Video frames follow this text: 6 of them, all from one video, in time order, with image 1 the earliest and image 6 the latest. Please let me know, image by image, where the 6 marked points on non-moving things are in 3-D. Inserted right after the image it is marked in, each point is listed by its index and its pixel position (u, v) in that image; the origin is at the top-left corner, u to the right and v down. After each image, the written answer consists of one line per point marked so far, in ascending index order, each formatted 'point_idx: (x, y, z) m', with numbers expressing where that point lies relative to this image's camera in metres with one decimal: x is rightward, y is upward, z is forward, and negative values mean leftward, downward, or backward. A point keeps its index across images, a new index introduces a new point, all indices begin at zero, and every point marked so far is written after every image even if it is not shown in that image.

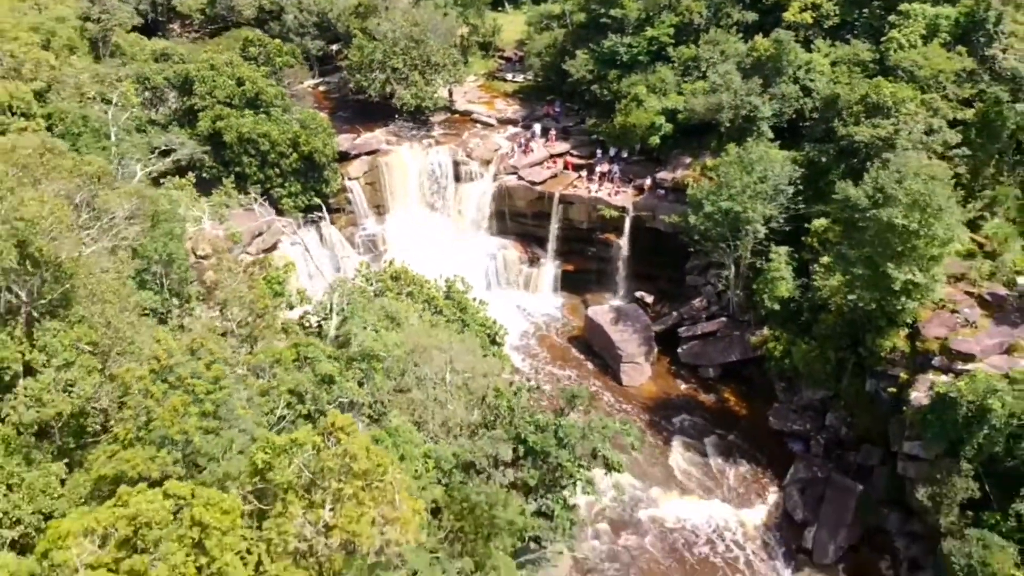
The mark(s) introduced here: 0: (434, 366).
0: (-1.7, -1.7, +16.6) m
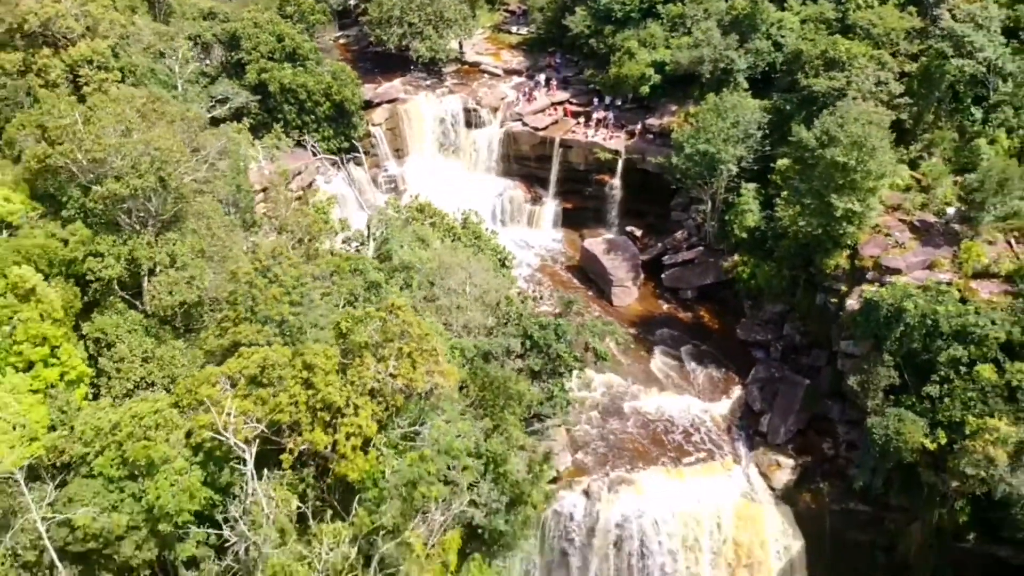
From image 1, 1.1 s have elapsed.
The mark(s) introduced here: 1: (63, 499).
0: (-1.5, +0.2, +20.1) m
1: (-7.0, -3.3, +11.9) m
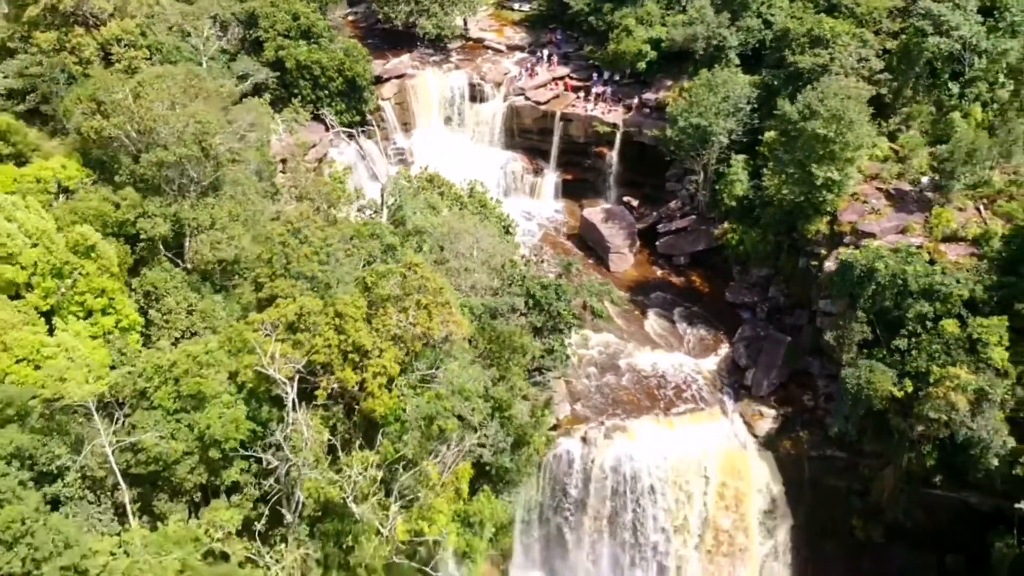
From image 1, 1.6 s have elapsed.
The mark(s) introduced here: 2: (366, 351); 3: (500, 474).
0: (-1.4, +1.3, +21.8) m
1: (-6.9, -2.5, +13.7) m
2: (-2.8, -1.2, +15.1) m
3: (-0.3, -4.7, +18.9) m
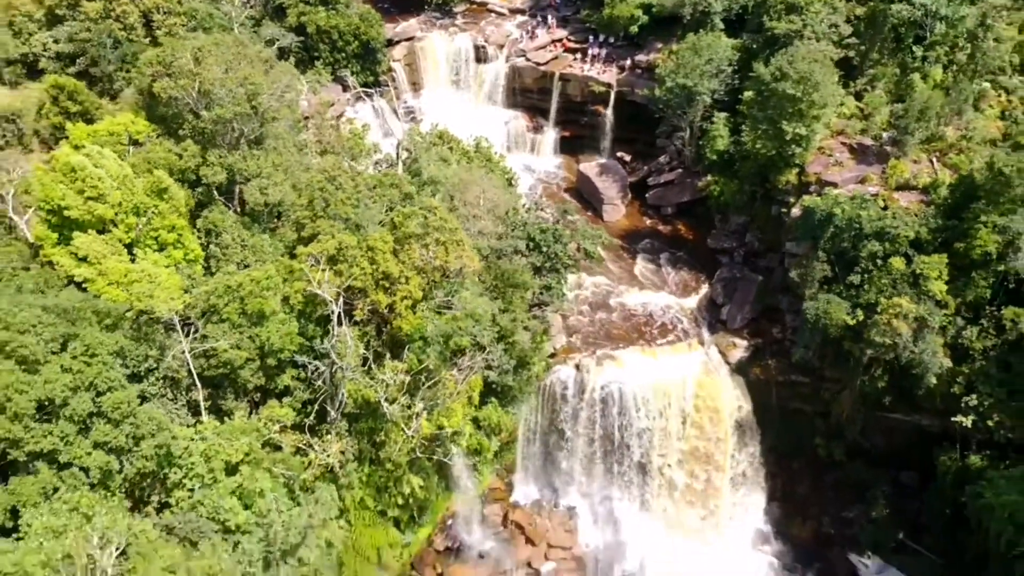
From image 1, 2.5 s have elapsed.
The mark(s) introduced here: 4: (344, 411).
0: (-1.3, +3.1, +24.5) m
1: (-6.8, -1.1, +16.6) m
2: (-2.7, +0.3, +17.9) m
3: (-0.2, -3.0, +21.9) m
4: (-4.0, -2.9, +18.2) m
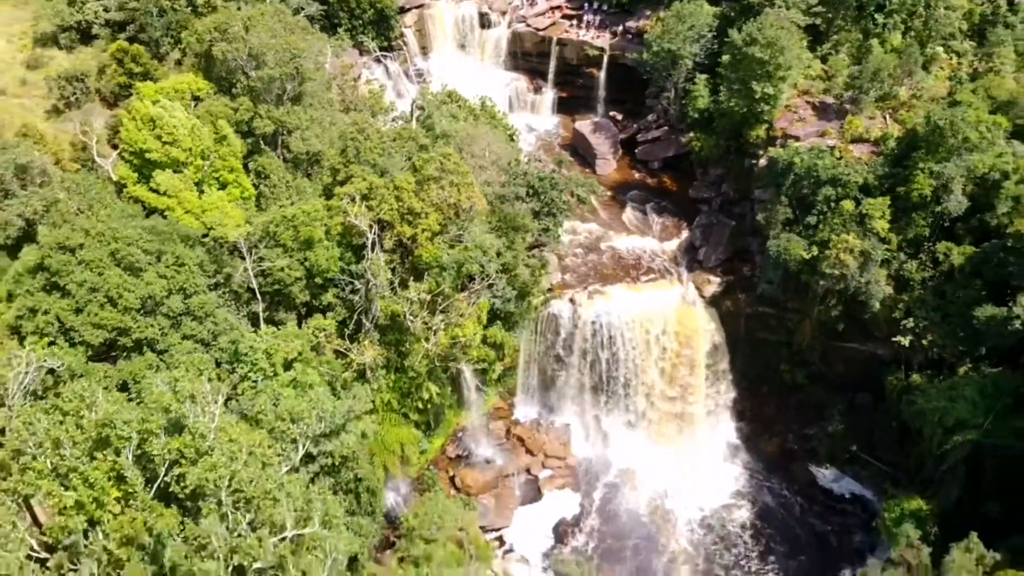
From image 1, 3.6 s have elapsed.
0: (-1.2, +5.3, +27.8) m
1: (-6.7, +0.8, +20.1) m
2: (-2.6, +2.1, +21.4) m
3: (-0.2, -1.0, +25.5) m
4: (-3.9, -1.0, +21.8) m
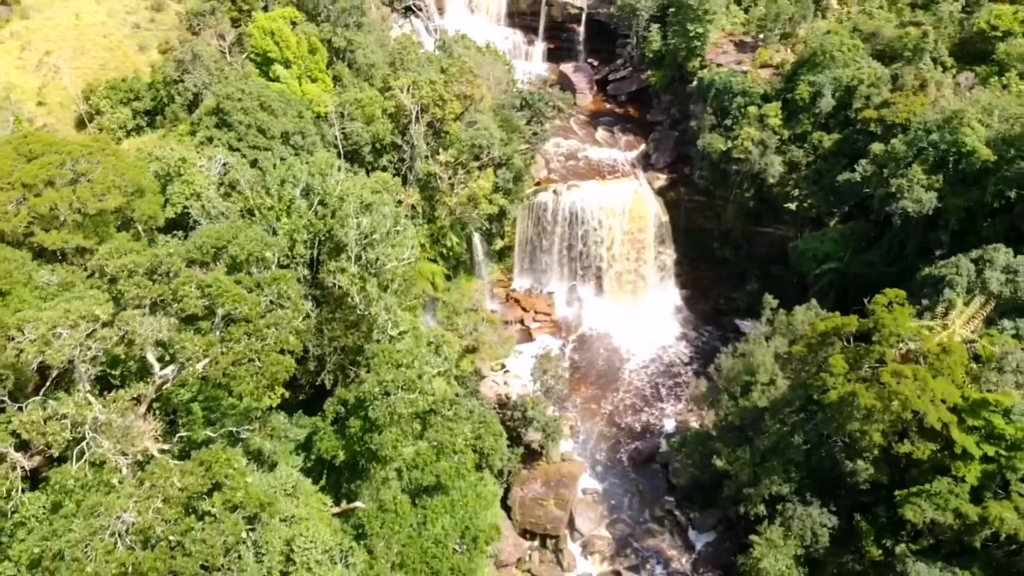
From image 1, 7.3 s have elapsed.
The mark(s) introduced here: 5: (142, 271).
0: (-1.3, +10.9, +37.7) m
1: (-6.8, +6.4, +29.9) m
2: (-2.7, +7.8, +31.2) m
3: (-0.2, +4.6, +35.4) m
4: (-4.0, +4.6, +31.7) m
5: (-8.9, +0.4, +18.3) m
